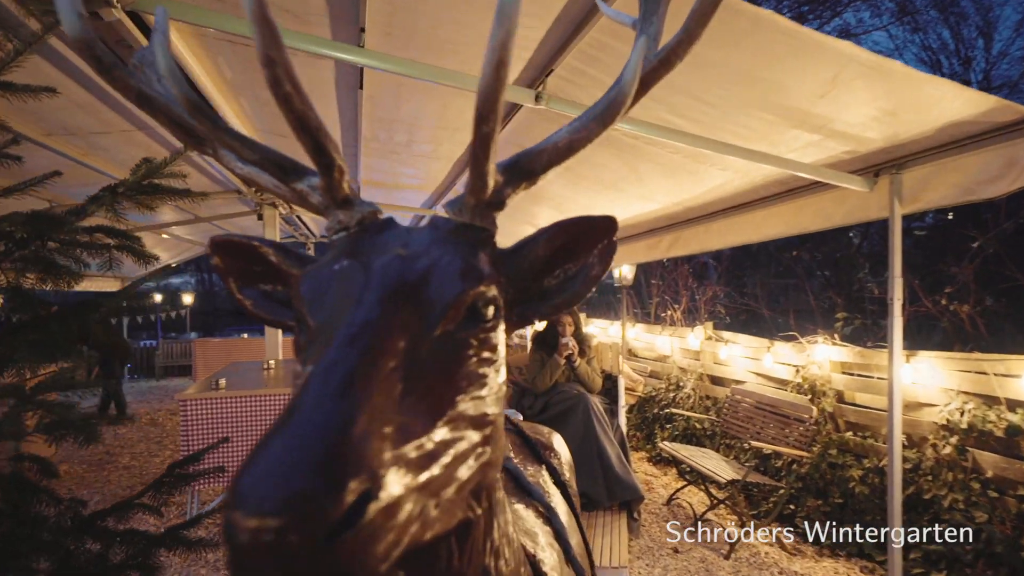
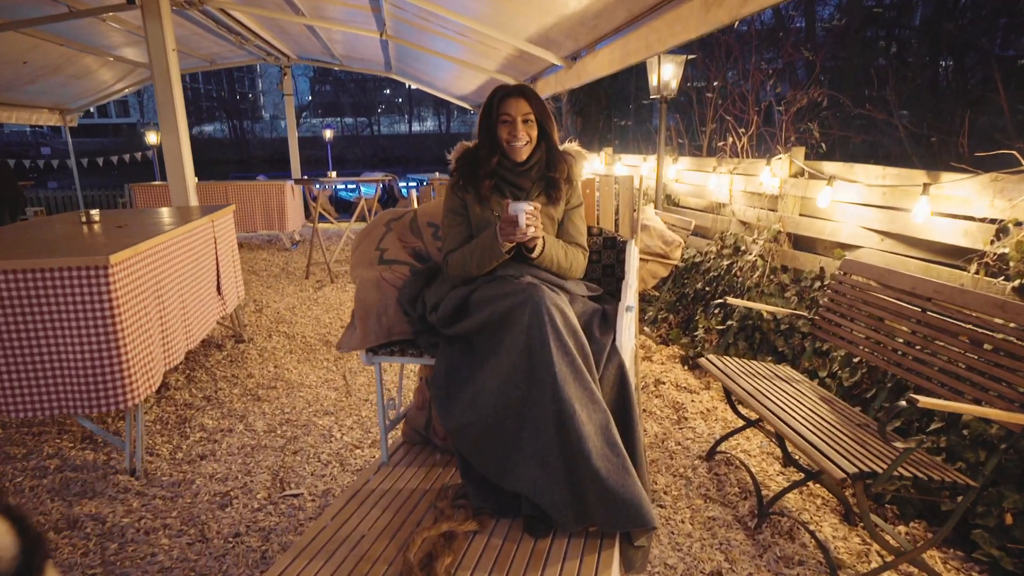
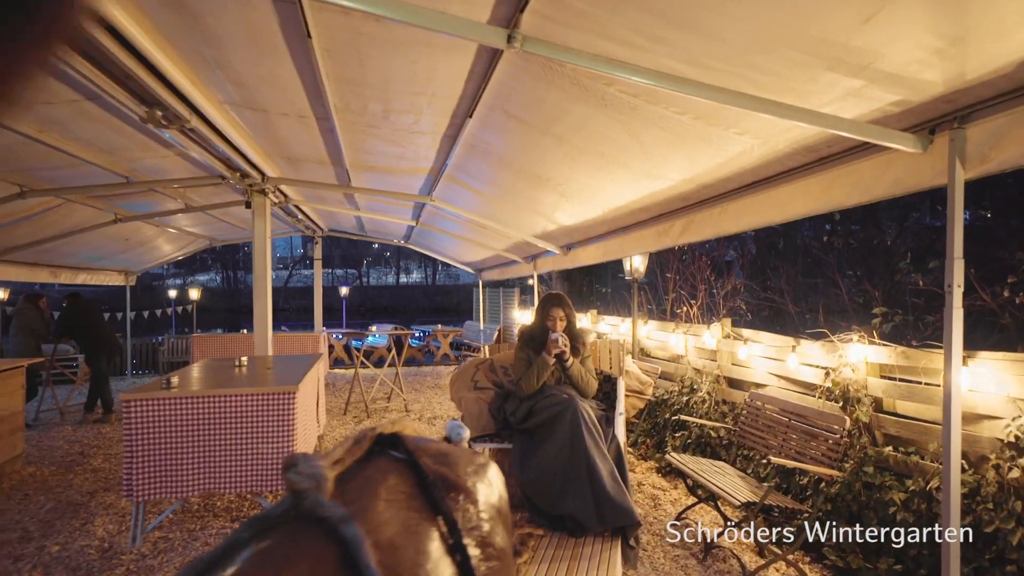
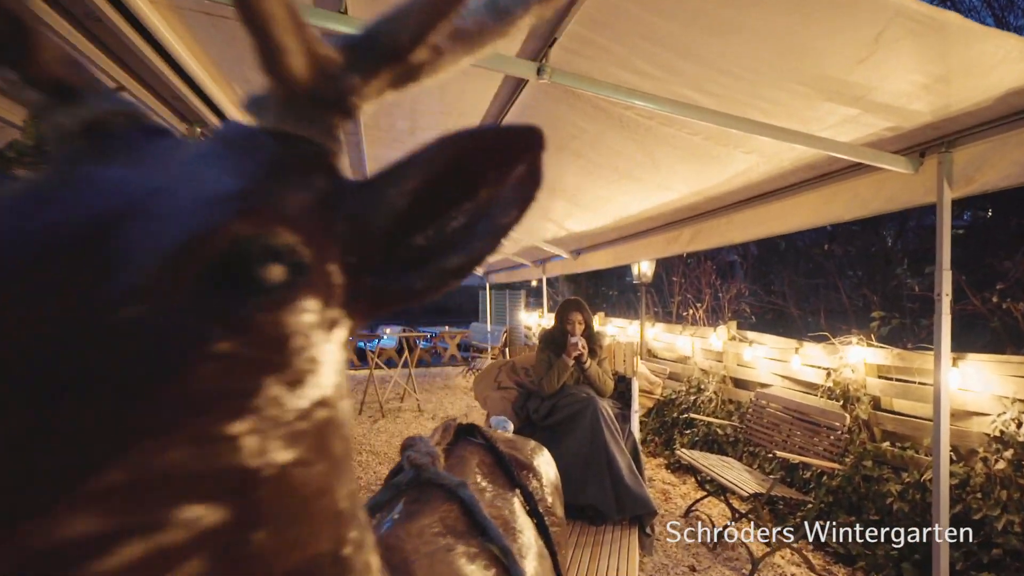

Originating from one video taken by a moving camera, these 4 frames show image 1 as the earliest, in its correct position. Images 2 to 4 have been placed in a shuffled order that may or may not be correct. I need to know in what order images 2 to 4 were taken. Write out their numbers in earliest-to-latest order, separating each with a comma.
4, 3, 2
